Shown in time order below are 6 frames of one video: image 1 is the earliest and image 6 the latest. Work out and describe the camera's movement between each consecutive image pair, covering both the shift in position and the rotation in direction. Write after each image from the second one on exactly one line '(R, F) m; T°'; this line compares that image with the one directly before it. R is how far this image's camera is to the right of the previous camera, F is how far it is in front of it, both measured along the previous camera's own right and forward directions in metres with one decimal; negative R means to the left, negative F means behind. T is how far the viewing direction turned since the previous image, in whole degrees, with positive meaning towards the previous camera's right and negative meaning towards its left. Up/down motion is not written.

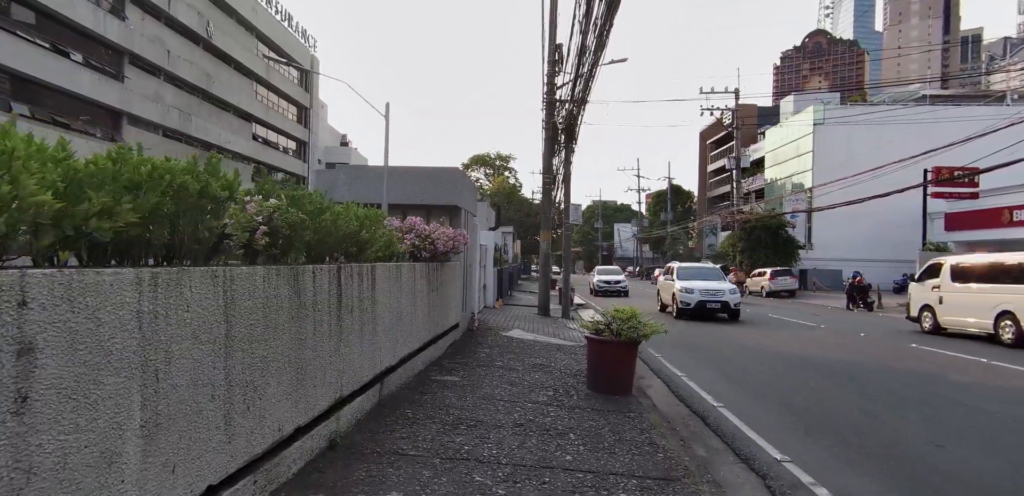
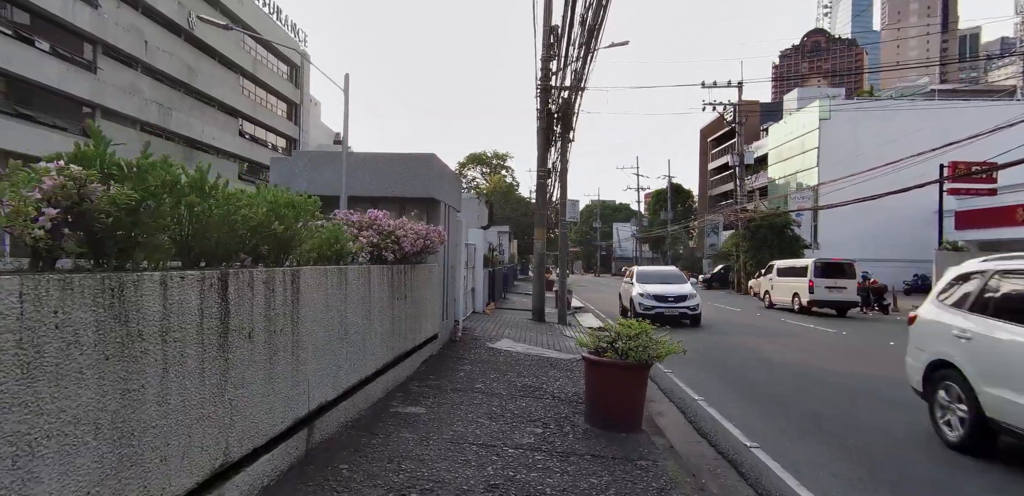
(+0.2, +1.5) m; 0°
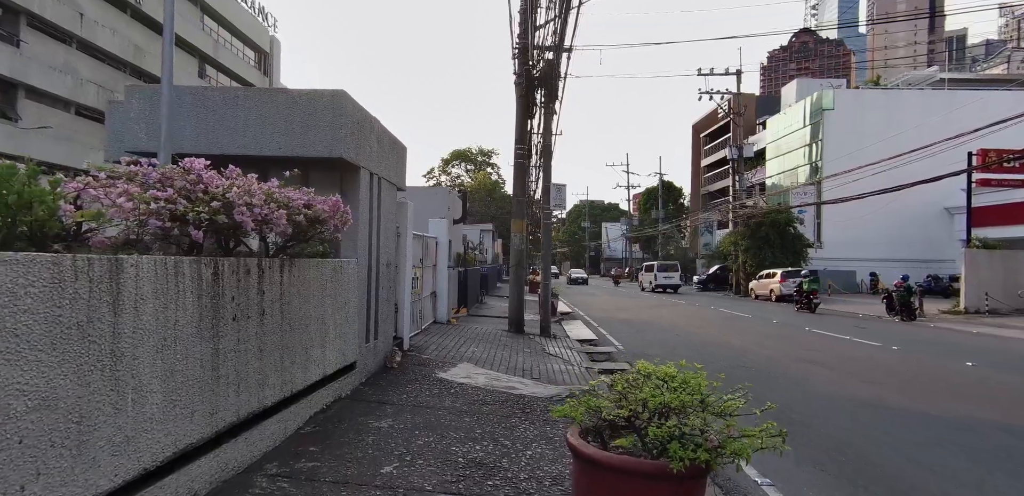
(+0.4, +3.1) m; +1°
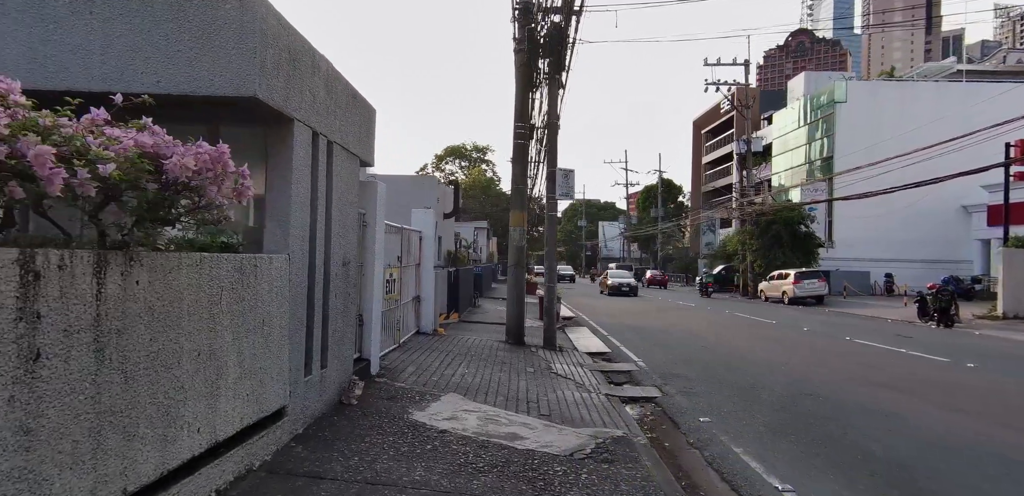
(-0.1, +2.1) m; +1°
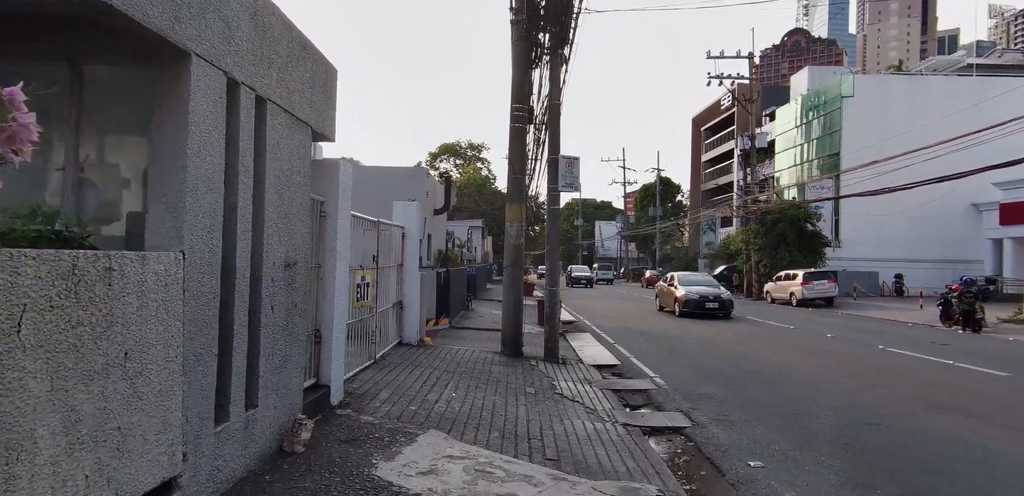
(0.0, +1.4) m; 0°
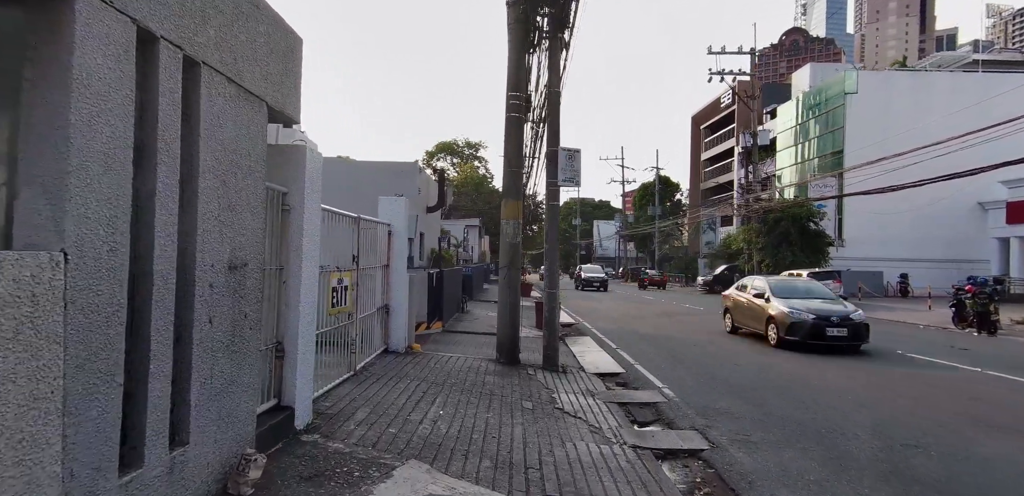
(0.0, +0.7) m; 0°
